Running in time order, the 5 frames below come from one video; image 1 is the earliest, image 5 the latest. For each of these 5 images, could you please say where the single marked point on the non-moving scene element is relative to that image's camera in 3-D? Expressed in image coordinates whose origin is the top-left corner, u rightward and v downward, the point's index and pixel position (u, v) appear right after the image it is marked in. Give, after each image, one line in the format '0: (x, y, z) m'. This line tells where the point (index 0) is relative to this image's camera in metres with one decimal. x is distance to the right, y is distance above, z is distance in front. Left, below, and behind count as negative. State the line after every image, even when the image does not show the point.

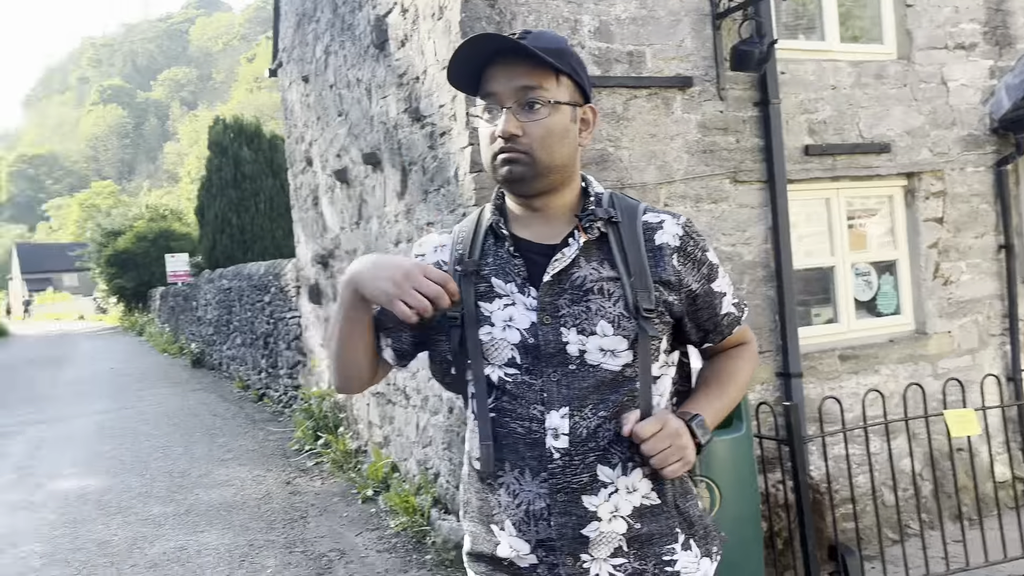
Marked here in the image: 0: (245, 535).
0: (-1.3, -1.2, +4.4) m
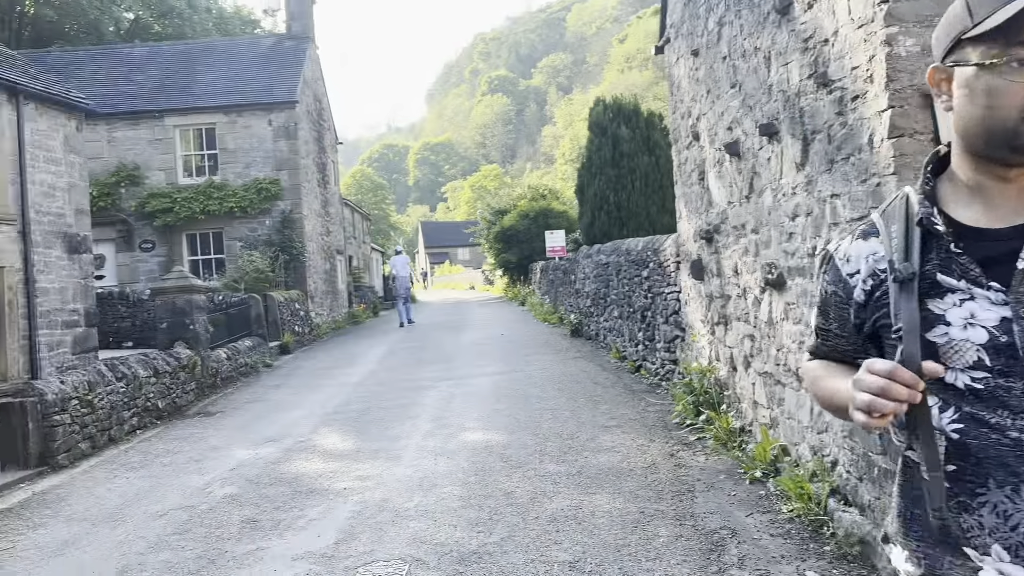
0: (+0.6, -1.1, +4.5) m
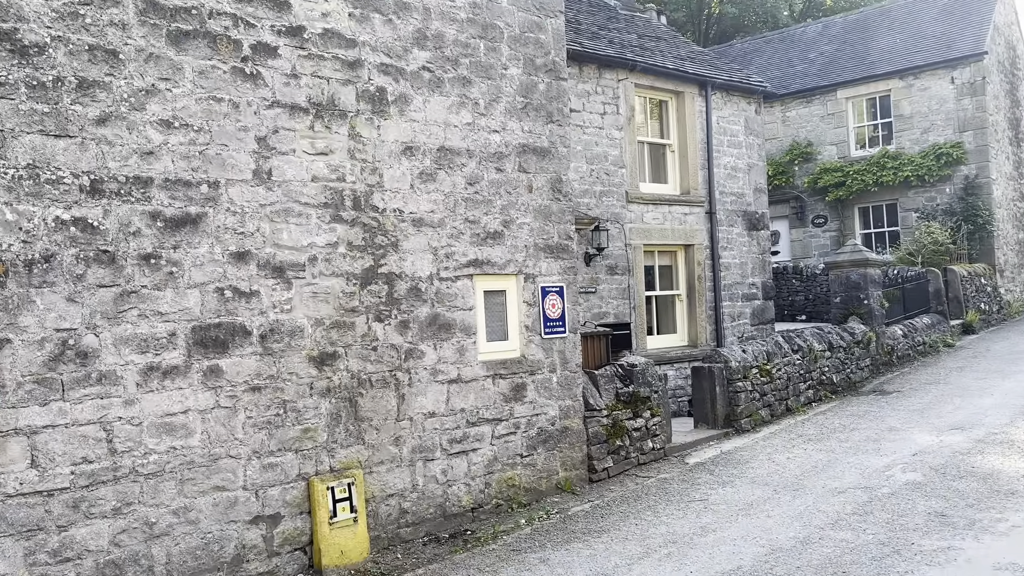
0: (+3.5, -1.0, +2.8) m
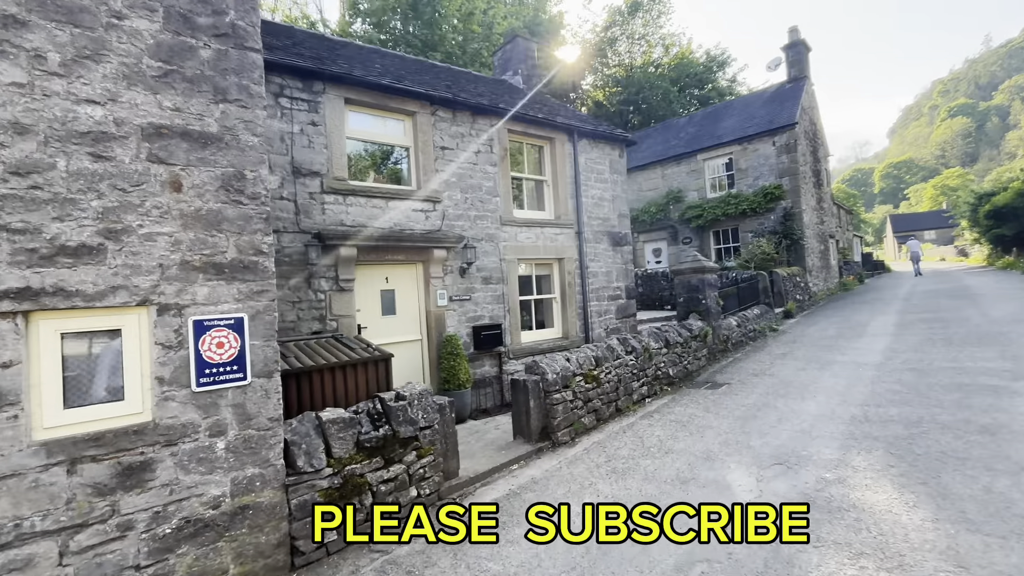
0: (+1.8, -1.2, +1.1) m
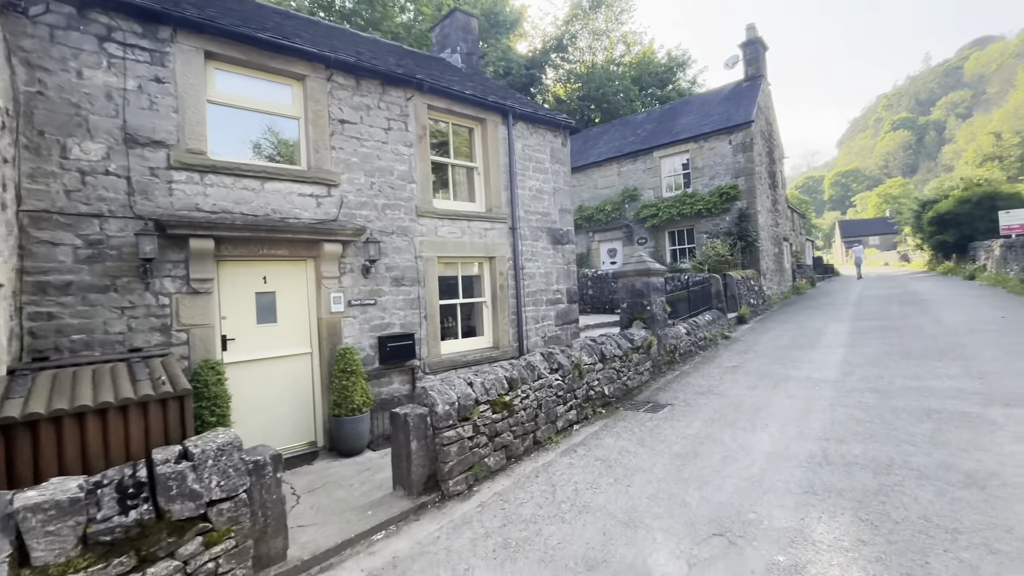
0: (+1.3, -1.2, -0.6) m
